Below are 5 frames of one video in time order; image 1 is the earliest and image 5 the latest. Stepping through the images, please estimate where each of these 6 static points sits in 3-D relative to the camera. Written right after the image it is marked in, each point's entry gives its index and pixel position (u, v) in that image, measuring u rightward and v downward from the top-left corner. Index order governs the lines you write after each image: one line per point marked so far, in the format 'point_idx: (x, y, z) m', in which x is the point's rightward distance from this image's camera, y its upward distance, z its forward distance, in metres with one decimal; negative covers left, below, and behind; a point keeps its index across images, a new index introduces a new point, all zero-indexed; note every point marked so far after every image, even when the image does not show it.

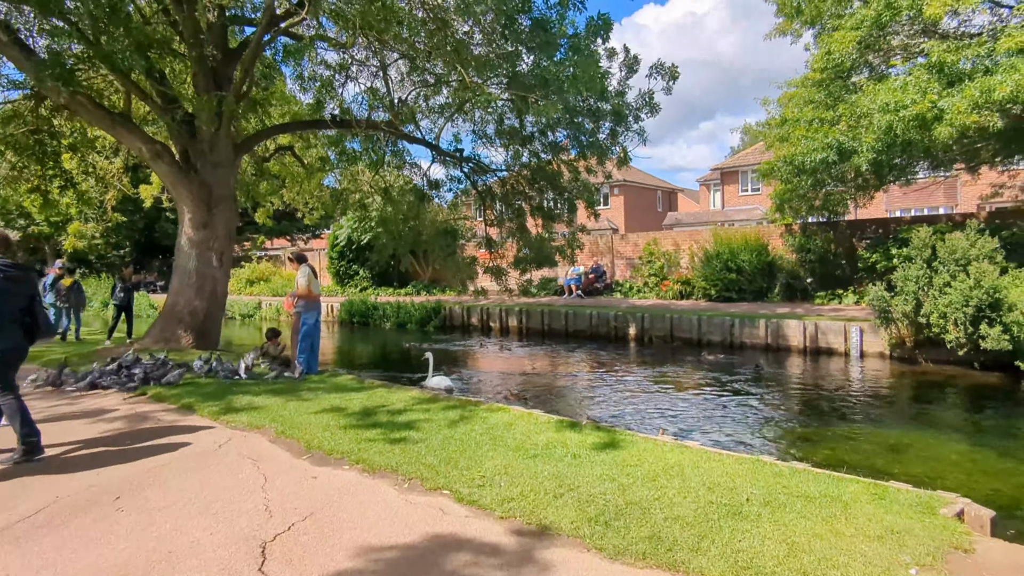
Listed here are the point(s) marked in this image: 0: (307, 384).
0: (-2.9, -1.4, +8.7) m
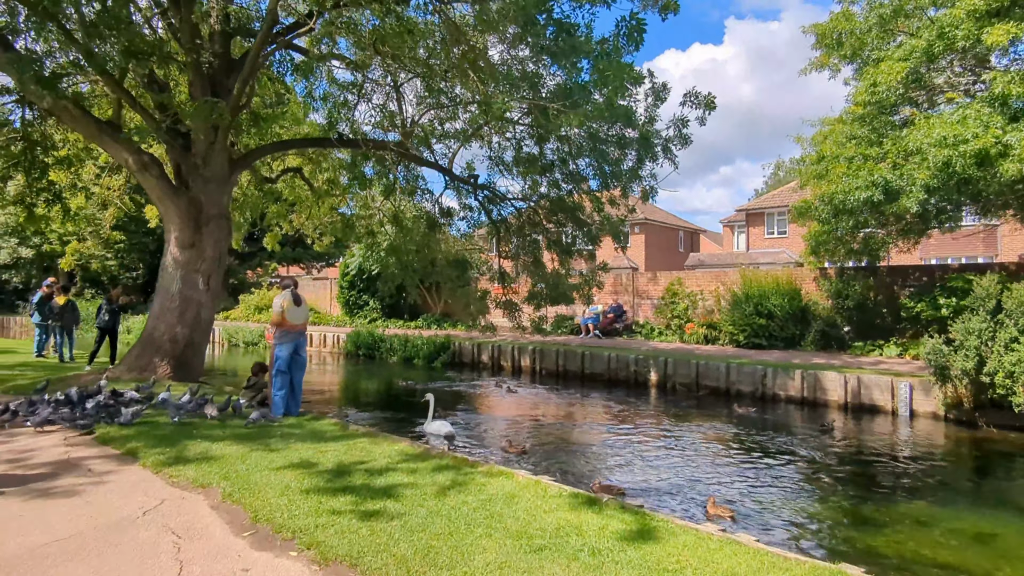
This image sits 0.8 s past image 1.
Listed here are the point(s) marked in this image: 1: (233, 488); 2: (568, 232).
0: (-2.8, -1.7, +7.5) m
1: (-2.4, -1.7, +5.3) m
2: (+1.4, +1.1, +12.4) m
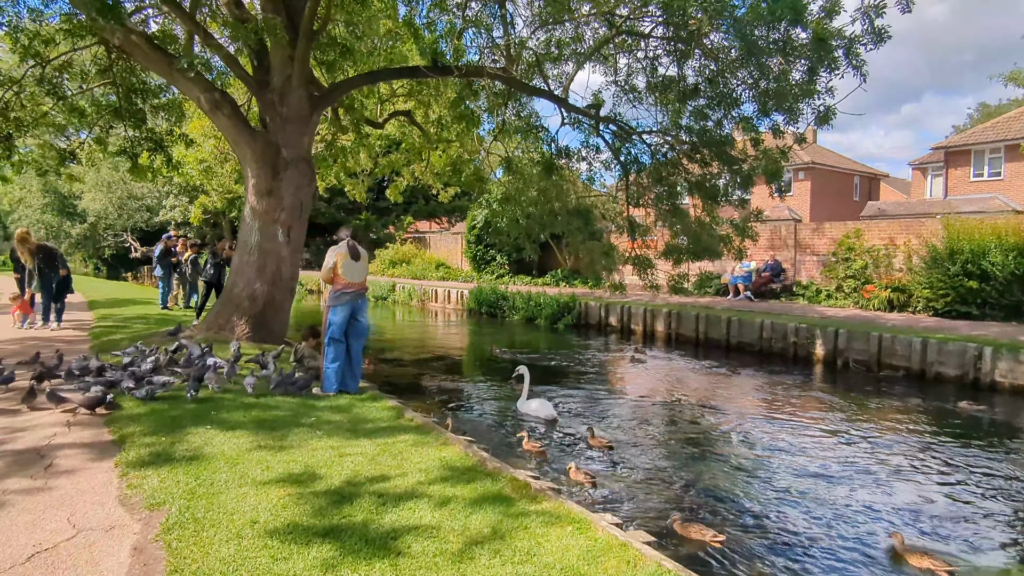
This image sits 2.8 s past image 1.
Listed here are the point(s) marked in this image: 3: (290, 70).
0: (-1.9, -1.2, +6.1) m
1: (-2.0, -1.4, +3.8) m
2: (+3.3, +1.8, +9.6) m
3: (-3.5, +3.5, +10.0) m
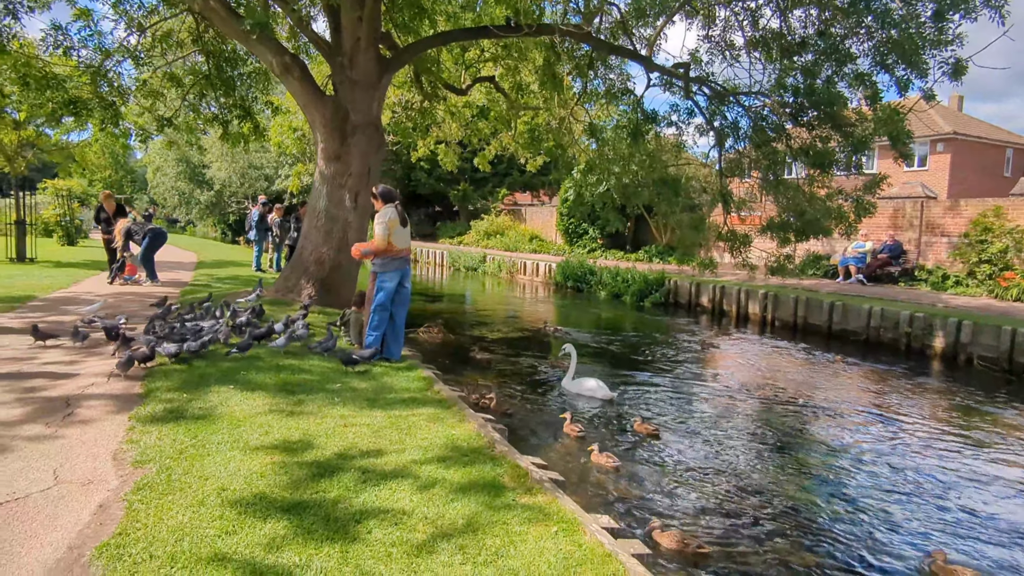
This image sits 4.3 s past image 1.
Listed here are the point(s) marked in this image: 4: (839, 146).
0: (-1.6, -0.9, +5.9) m
1: (-2.1, -1.1, +3.7) m
2: (+4.2, +2.1, +8.5) m
3: (-2.4, +4.0, +9.8) m
4: (+4.5, +2.0, +8.8) m
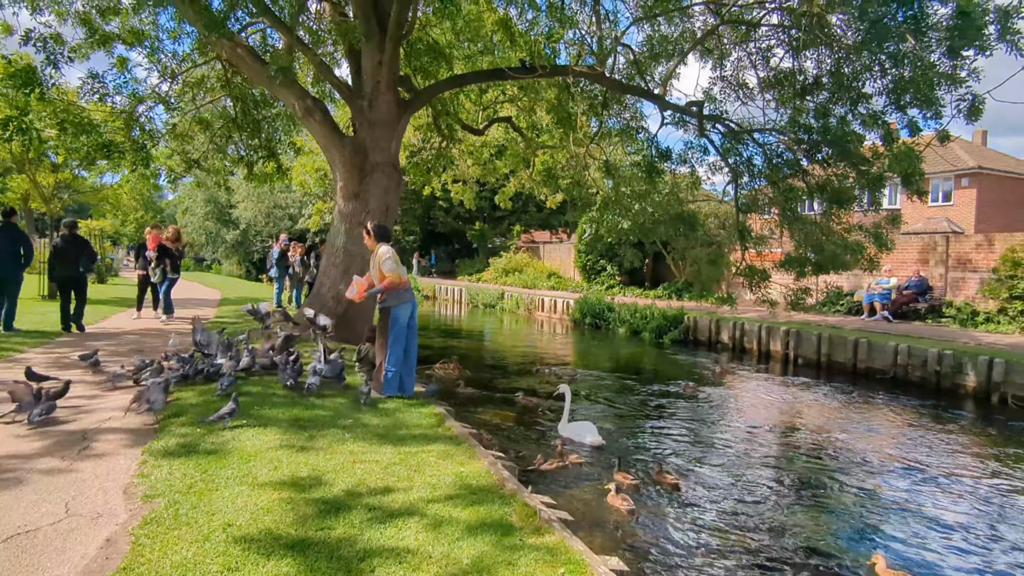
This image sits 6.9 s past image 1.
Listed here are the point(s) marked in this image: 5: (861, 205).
0: (-1.4, -1.2, +5.9) m
1: (-2.0, -1.3, +3.7) m
2: (+4.4, +1.6, +8.4) m
3: (-2.2, +3.4, +10.1) m
4: (+4.7, +1.5, +8.7) m
5: (+4.6, +1.1, +8.2) m
